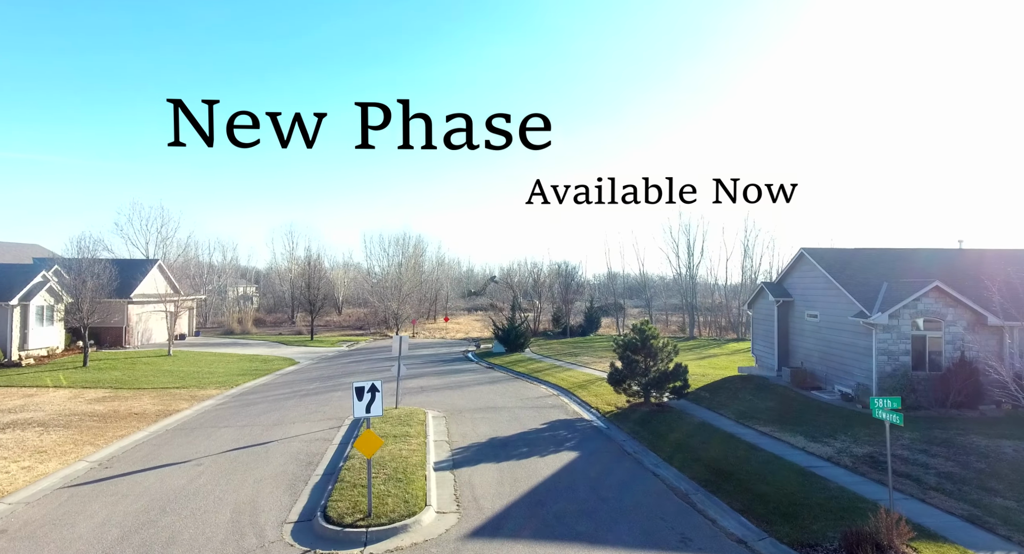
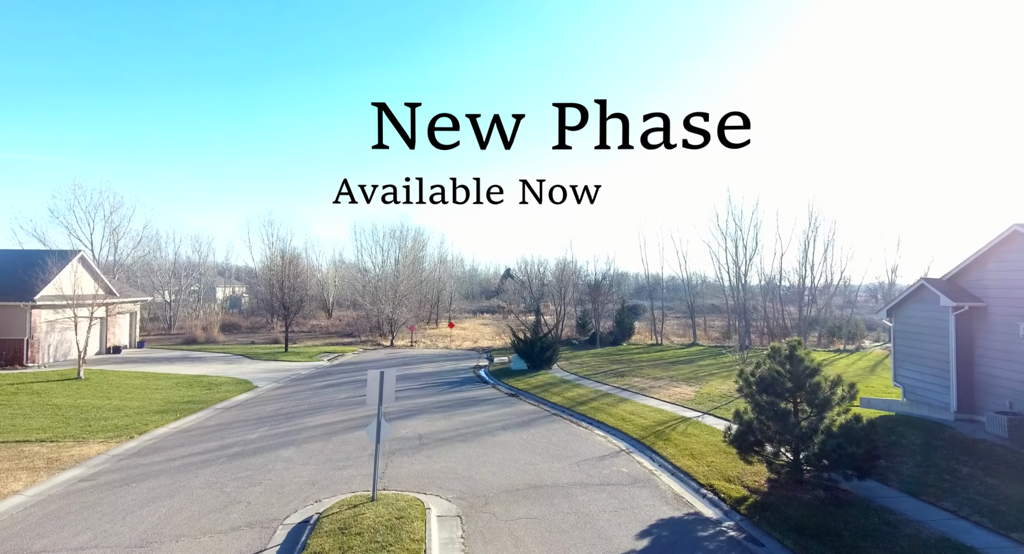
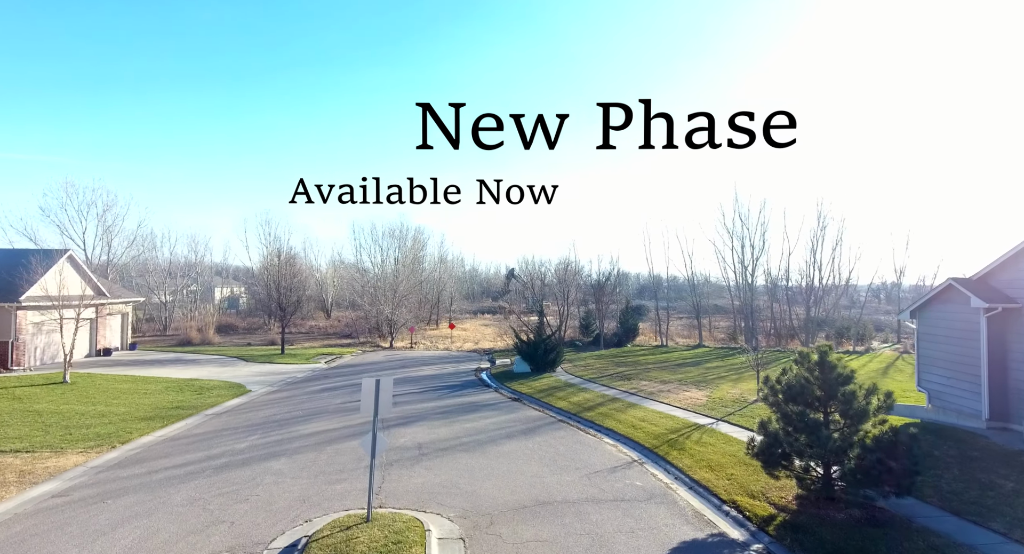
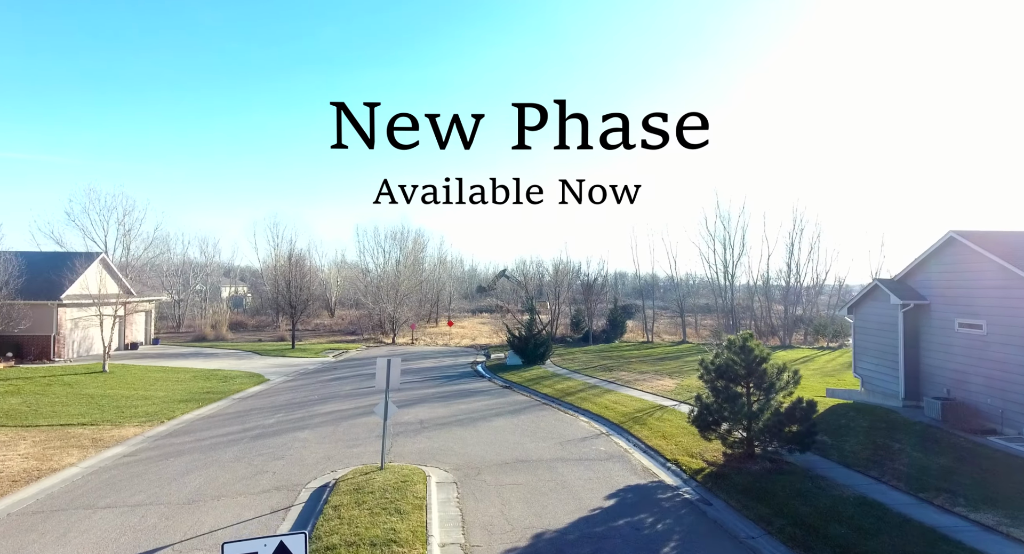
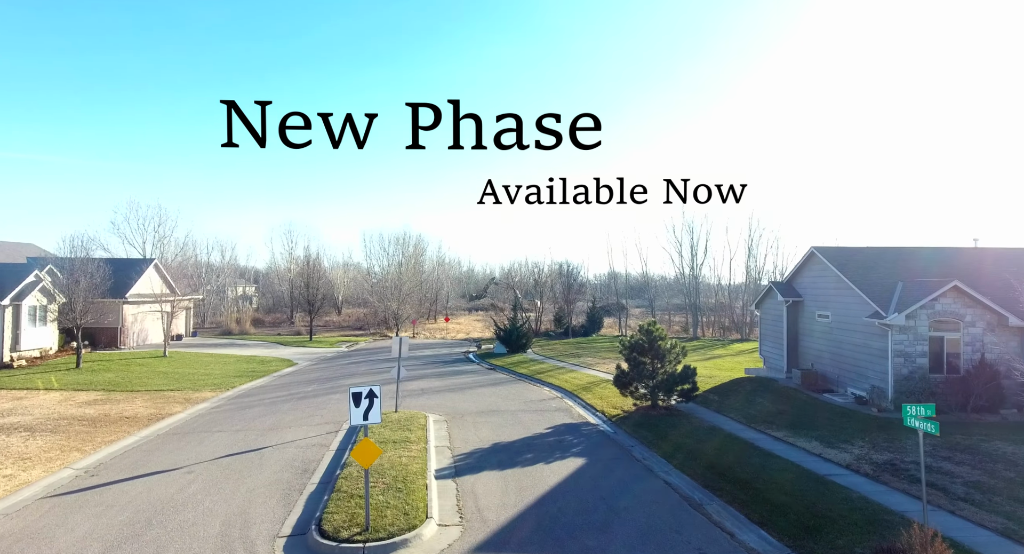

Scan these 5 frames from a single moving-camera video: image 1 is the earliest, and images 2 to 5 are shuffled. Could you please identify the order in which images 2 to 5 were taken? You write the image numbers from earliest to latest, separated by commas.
5, 4, 2, 3
